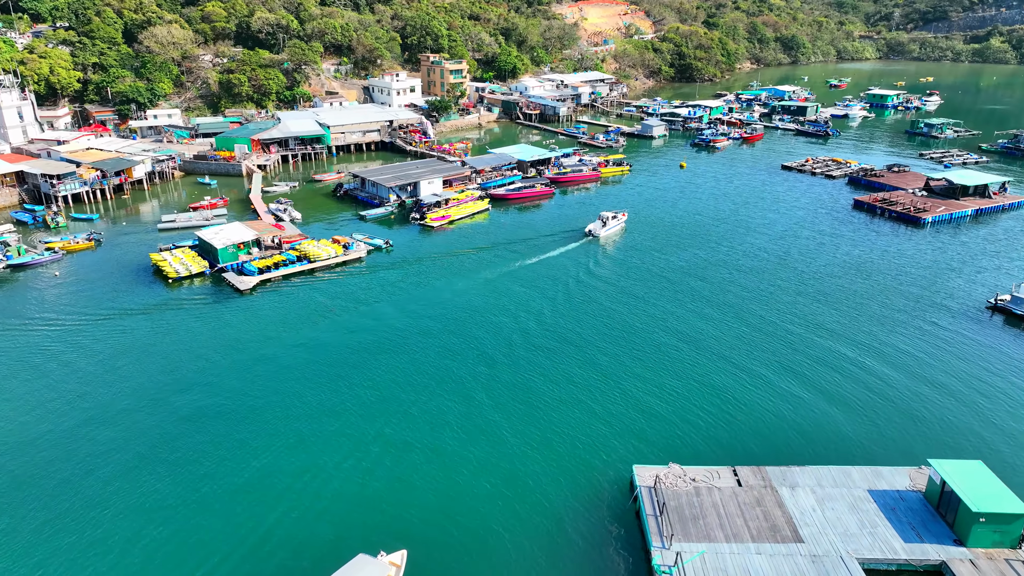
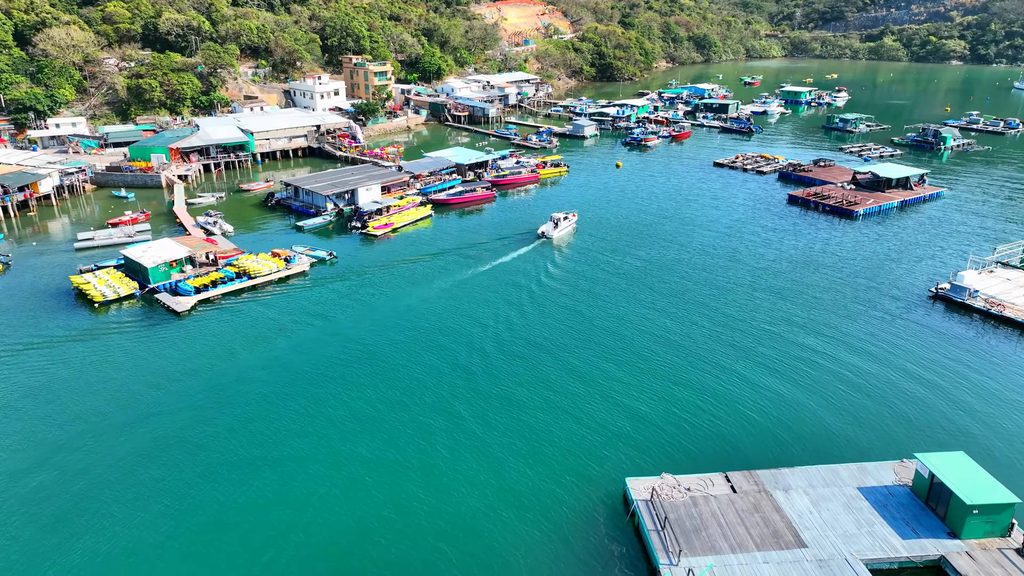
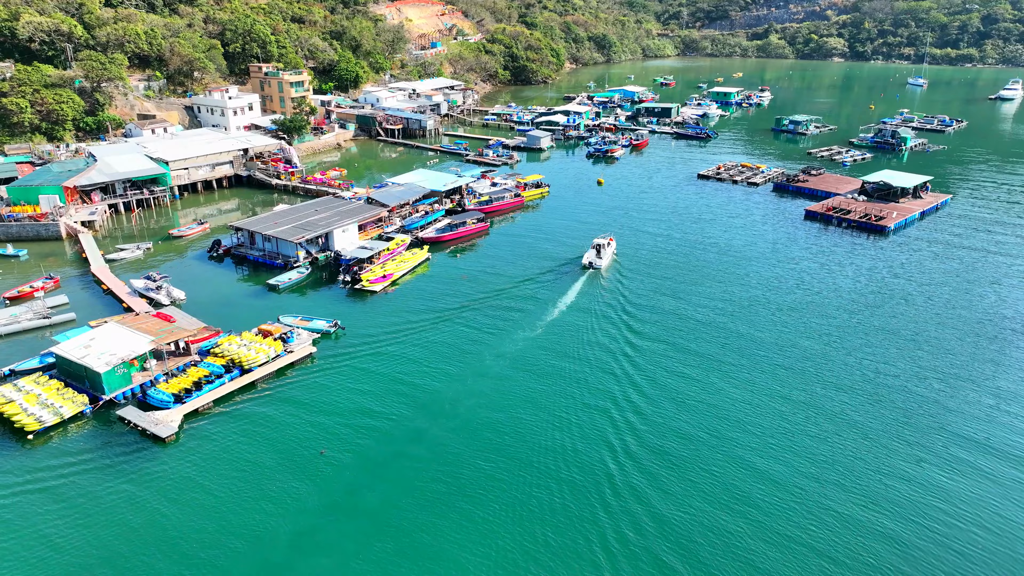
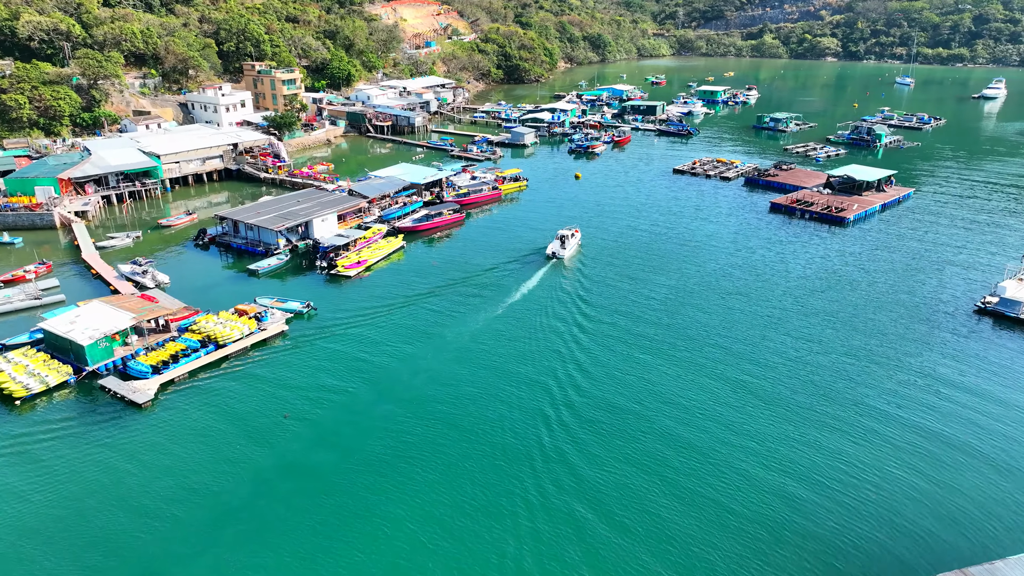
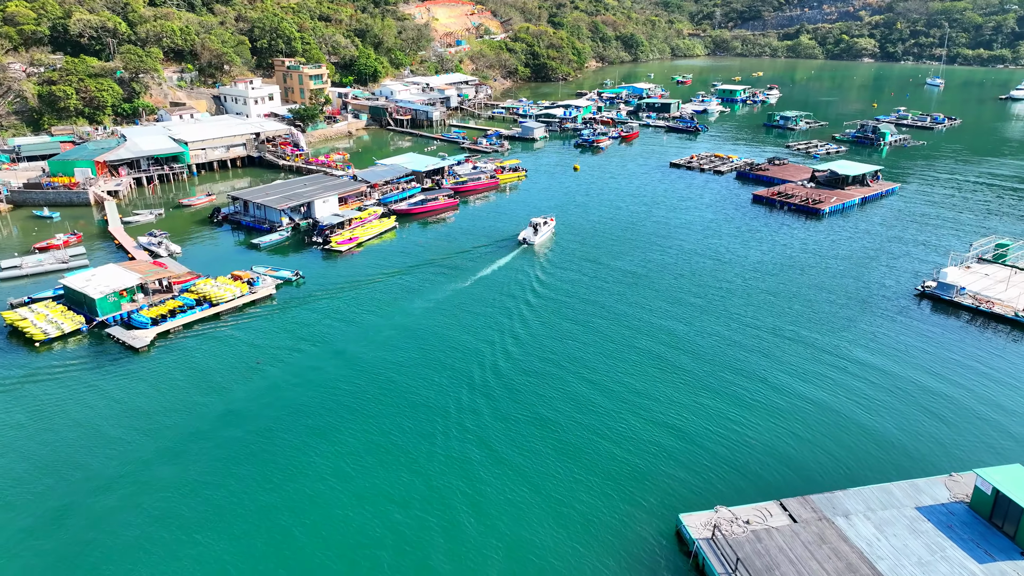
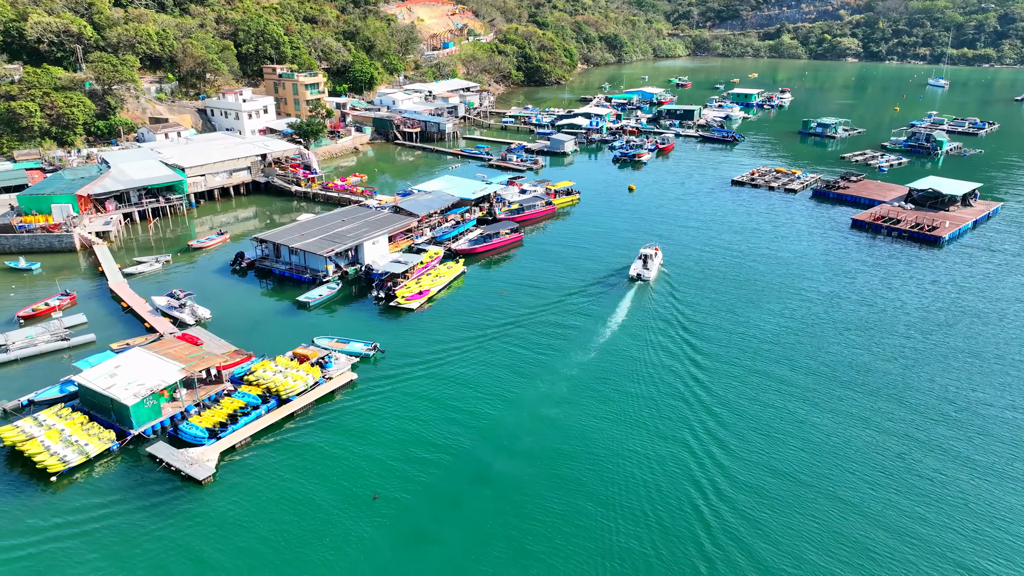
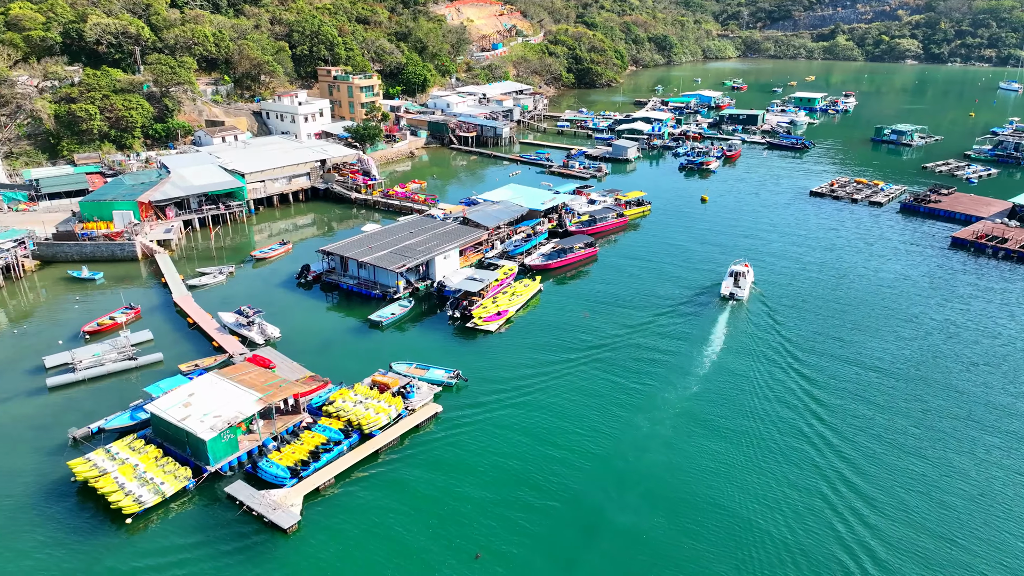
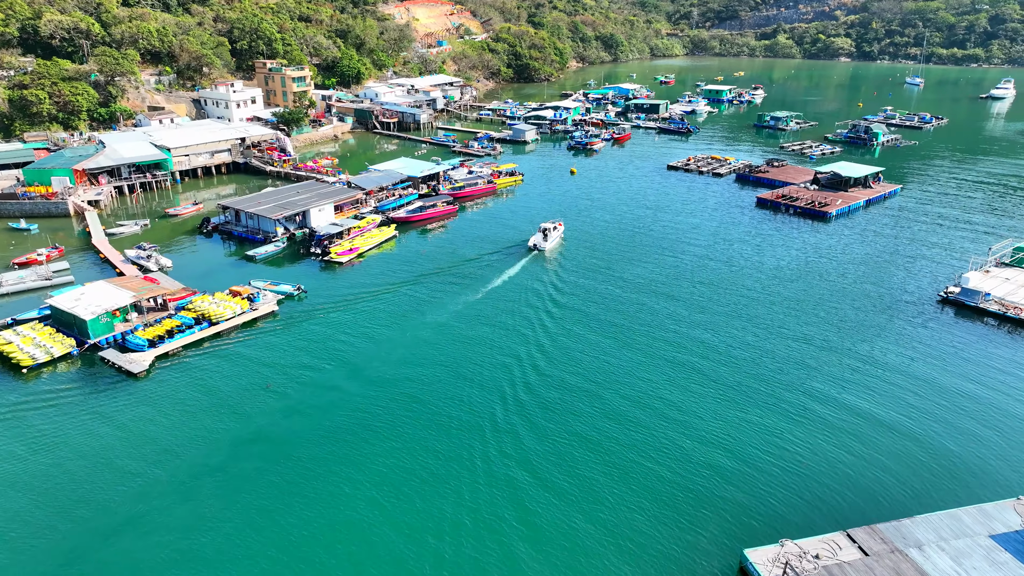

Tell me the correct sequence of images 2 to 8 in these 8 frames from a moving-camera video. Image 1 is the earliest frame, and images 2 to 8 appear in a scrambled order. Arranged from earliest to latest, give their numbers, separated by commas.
2, 5, 8, 4, 3, 6, 7
